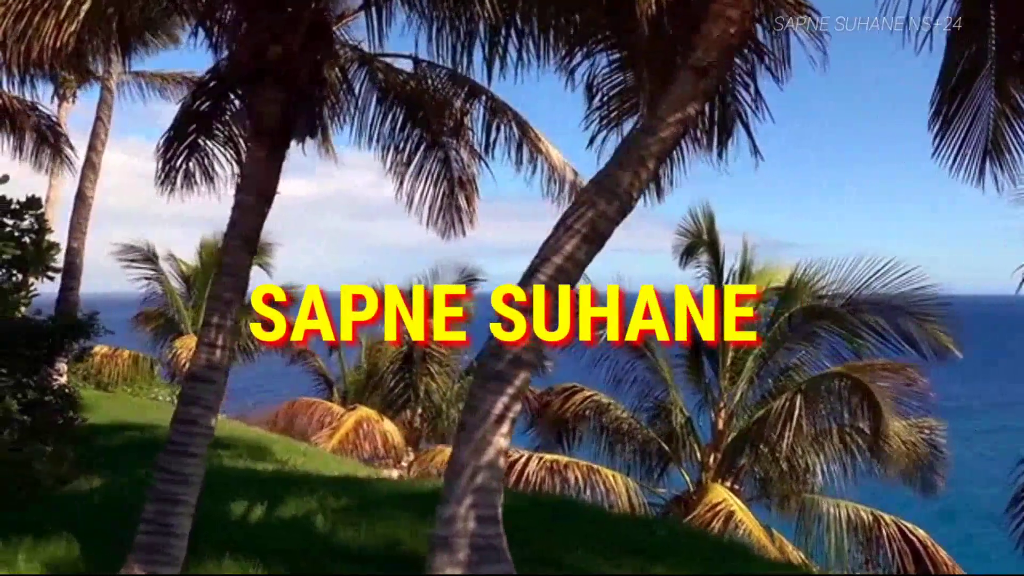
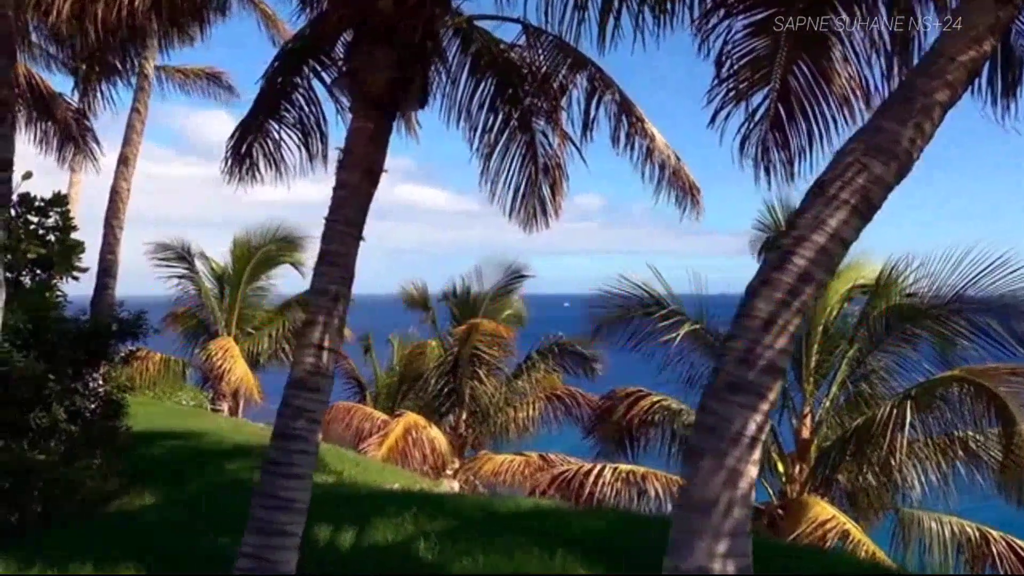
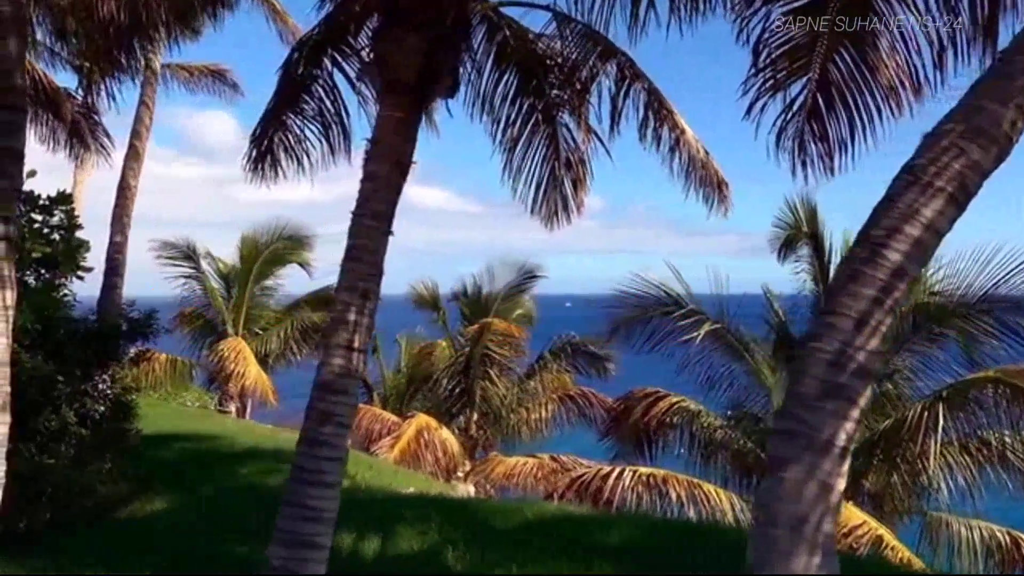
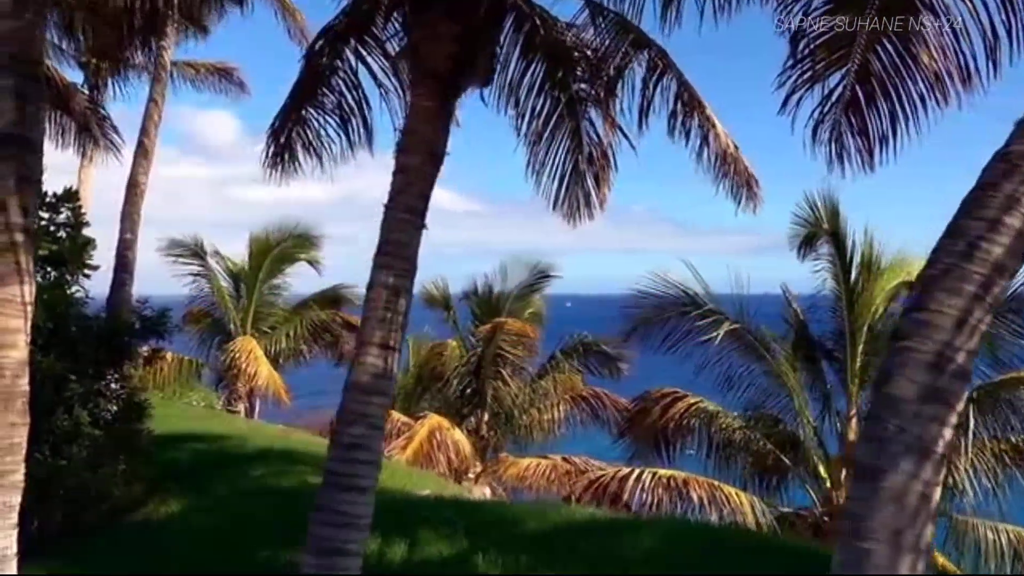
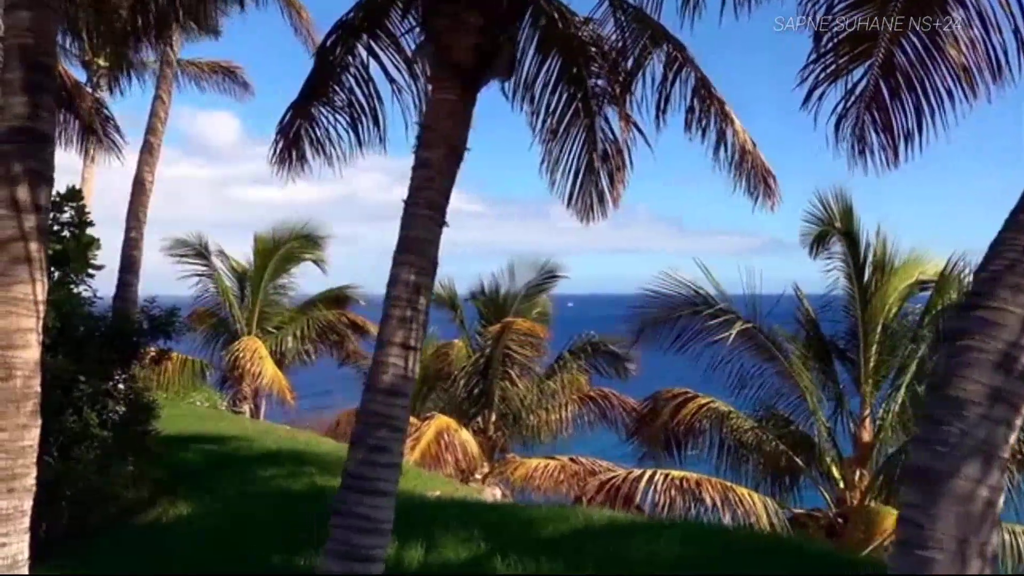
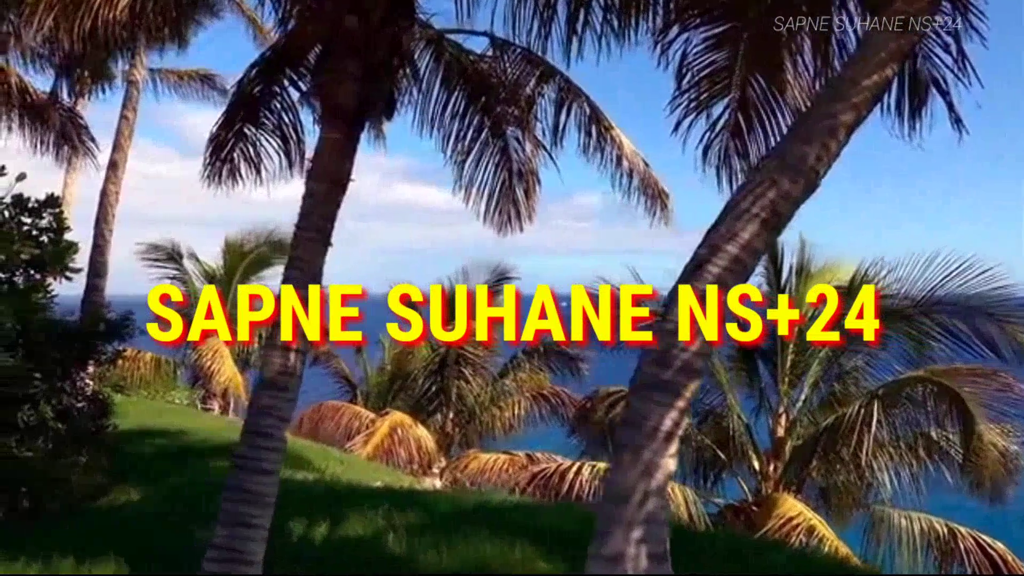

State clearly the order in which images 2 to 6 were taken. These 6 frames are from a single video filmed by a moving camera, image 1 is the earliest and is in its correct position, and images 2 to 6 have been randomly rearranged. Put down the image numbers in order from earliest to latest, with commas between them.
6, 2, 3, 4, 5
